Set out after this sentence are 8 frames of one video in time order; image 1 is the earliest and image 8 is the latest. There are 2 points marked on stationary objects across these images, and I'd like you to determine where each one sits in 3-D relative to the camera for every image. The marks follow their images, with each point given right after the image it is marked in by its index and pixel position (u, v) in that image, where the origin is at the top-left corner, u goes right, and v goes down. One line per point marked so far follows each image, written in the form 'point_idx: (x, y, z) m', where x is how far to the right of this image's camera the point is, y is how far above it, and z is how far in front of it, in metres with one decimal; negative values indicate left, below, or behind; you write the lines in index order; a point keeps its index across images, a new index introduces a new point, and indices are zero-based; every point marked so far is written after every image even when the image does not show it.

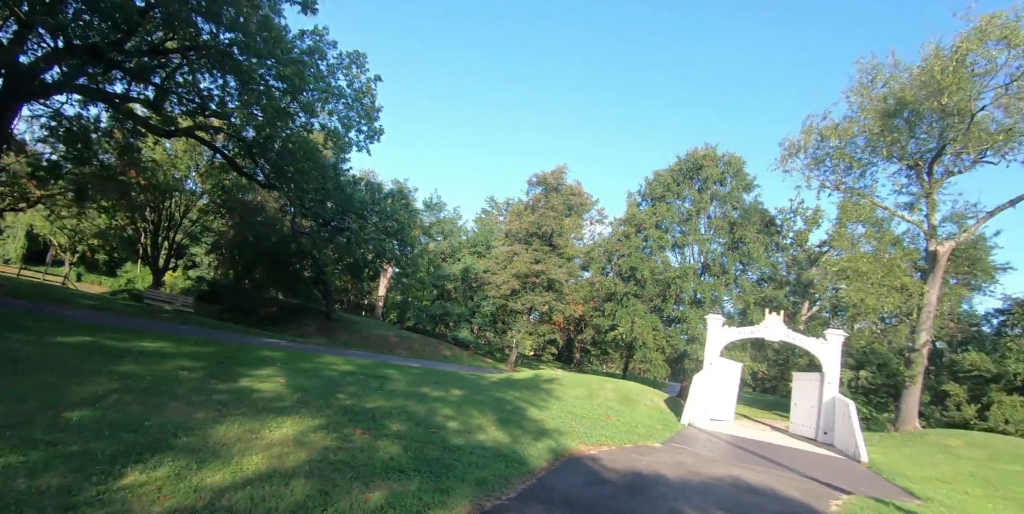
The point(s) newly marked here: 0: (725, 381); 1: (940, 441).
0: (+7.5, -4.5, +18.2) m
1: (+12.2, -5.2, +13.9) m
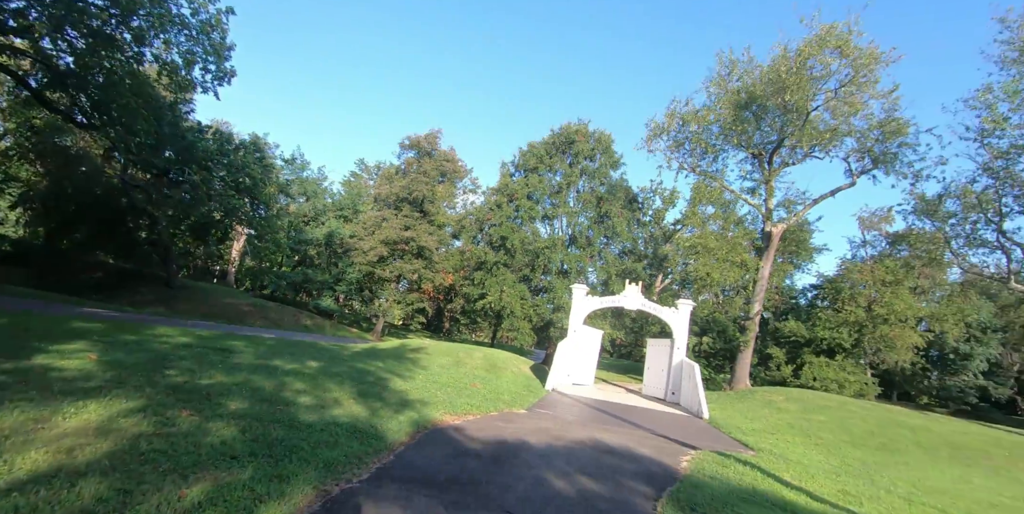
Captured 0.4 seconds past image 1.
0: (+2.7, -3.4, +19.1) m
1: (+8.2, -4.6, +16.1) m
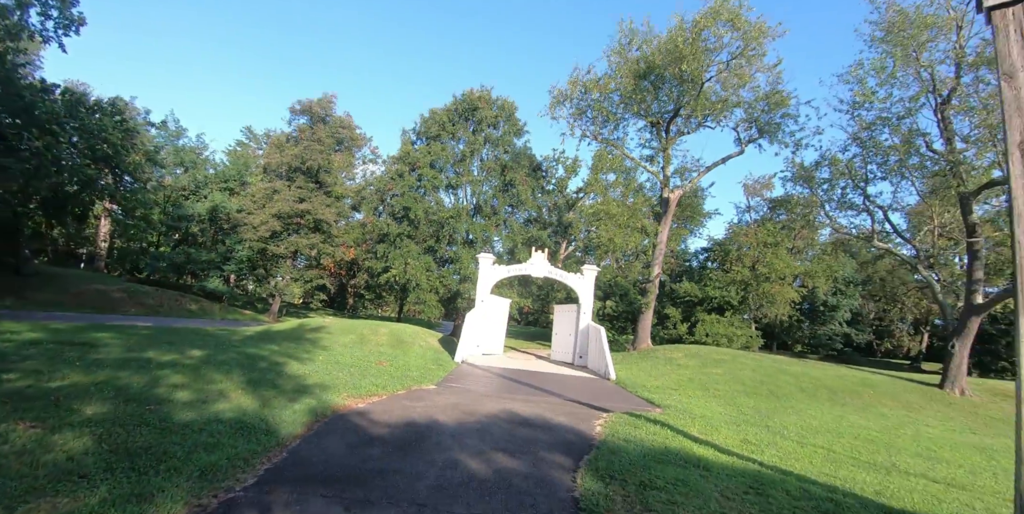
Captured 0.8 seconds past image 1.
0: (-0.7, -2.3, +19.0) m
1: (+5.3, -3.4, +17.2) m
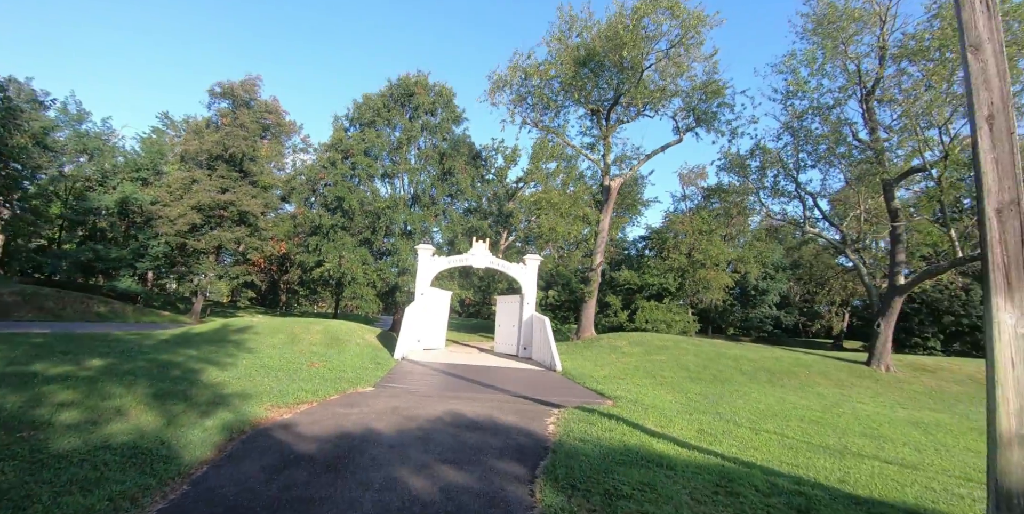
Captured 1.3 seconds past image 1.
0: (-2.8, -1.9, +18.2) m
1: (+3.4, -2.9, +17.1) m
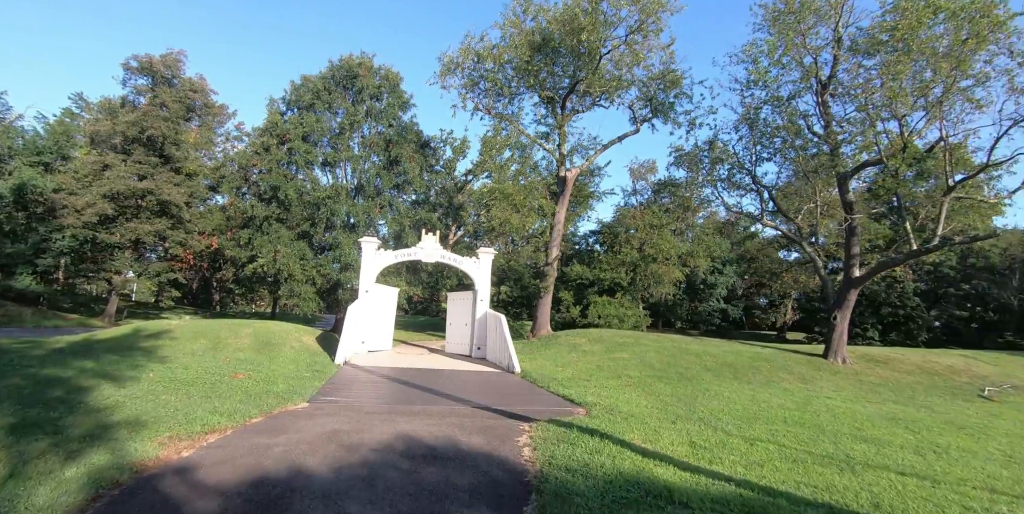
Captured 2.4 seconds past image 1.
0: (-4.4, -1.7, +16.8) m
1: (+1.9, -2.7, +16.4) m
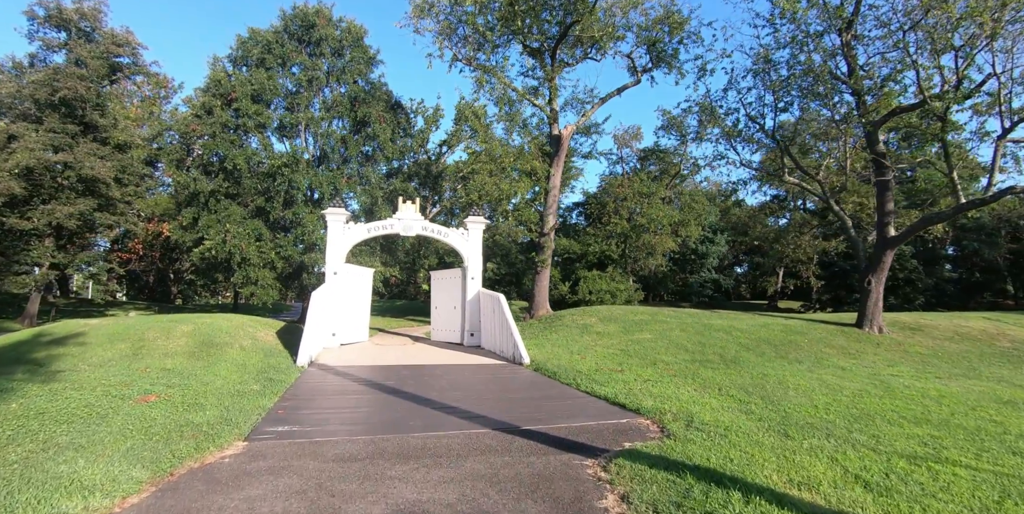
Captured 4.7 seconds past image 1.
0: (-4.5, -1.0, +14.3) m
1: (+1.8, -1.8, +14.2) m
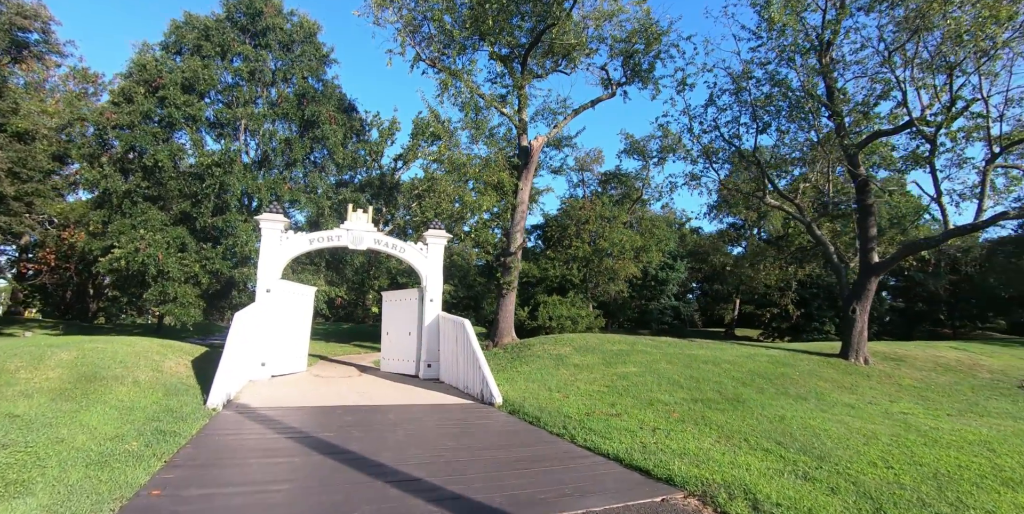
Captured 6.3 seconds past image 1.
0: (-5.3, -1.4, +12.1) m
1: (+0.9, -2.3, +12.7) m
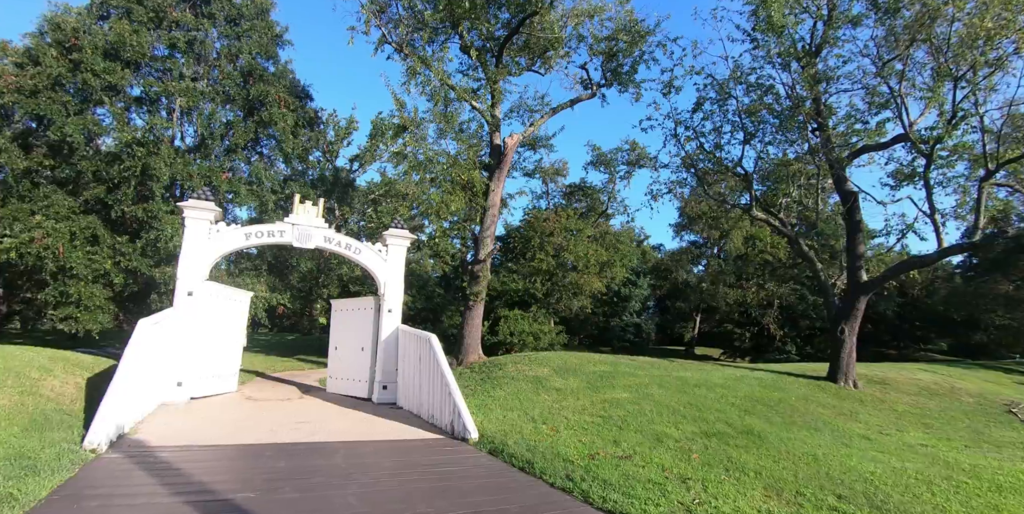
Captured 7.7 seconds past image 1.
0: (-5.9, -1.3, +10.1) m
1: (+0.3, -2.5, +11.2) m
